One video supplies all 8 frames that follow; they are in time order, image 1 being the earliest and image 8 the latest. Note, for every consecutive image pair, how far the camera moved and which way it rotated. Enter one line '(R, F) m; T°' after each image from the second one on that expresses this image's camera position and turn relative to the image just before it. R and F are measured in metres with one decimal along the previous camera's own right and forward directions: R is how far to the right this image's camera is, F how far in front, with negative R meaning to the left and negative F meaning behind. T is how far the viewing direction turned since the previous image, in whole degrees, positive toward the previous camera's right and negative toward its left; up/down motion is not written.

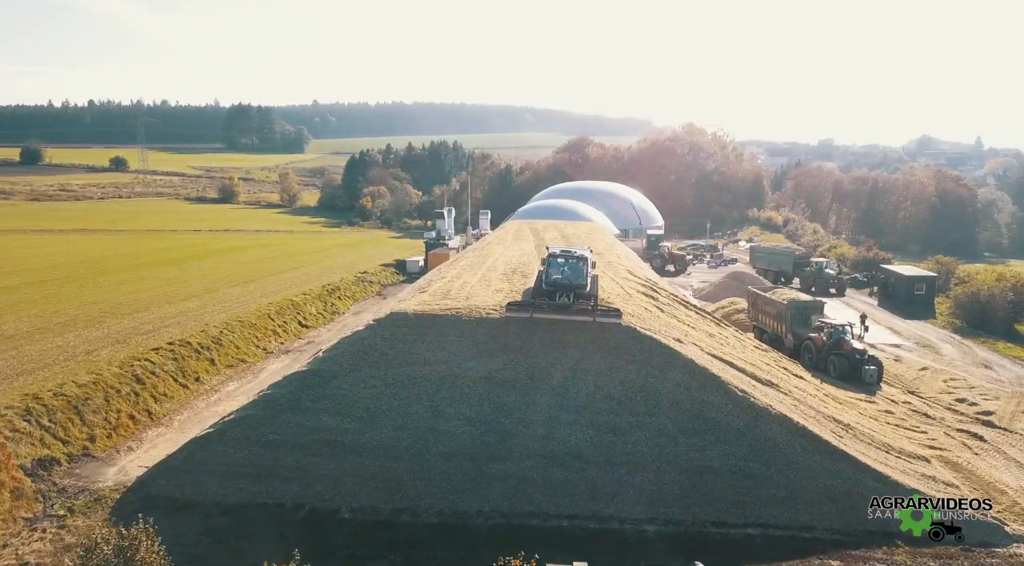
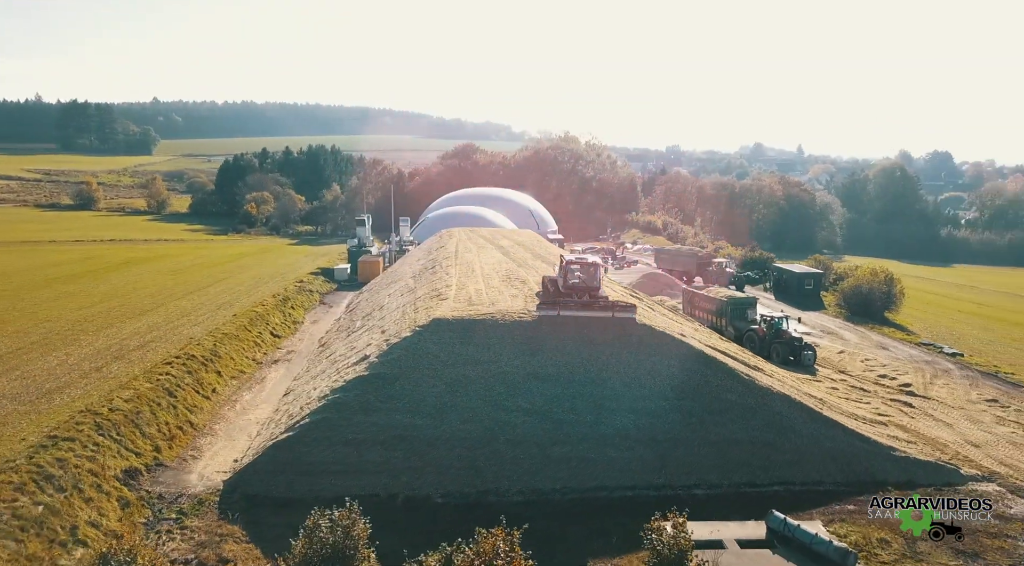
(-4.2, -1.6) m; +11°
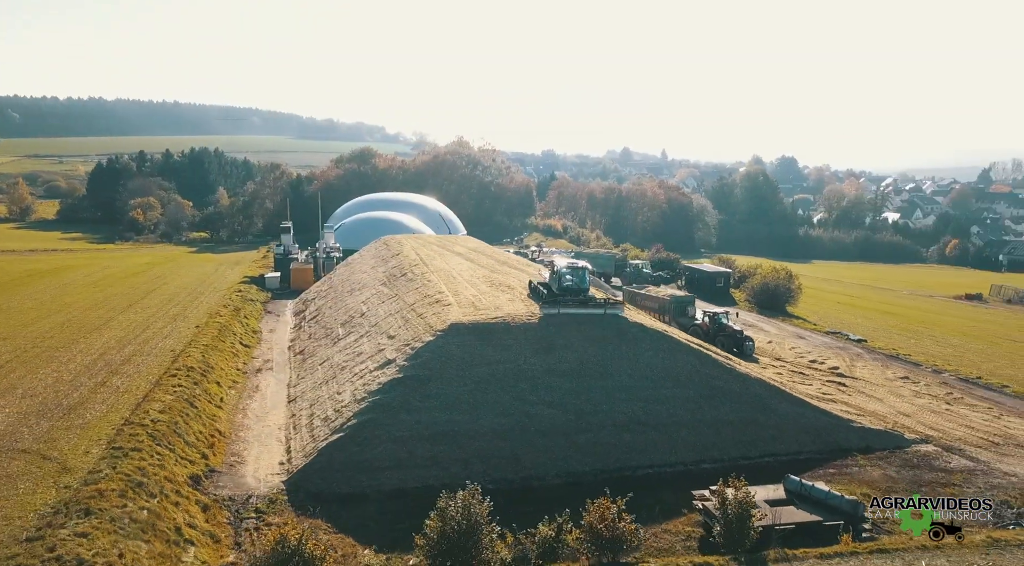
(-3.5, -1.4) m; +9°
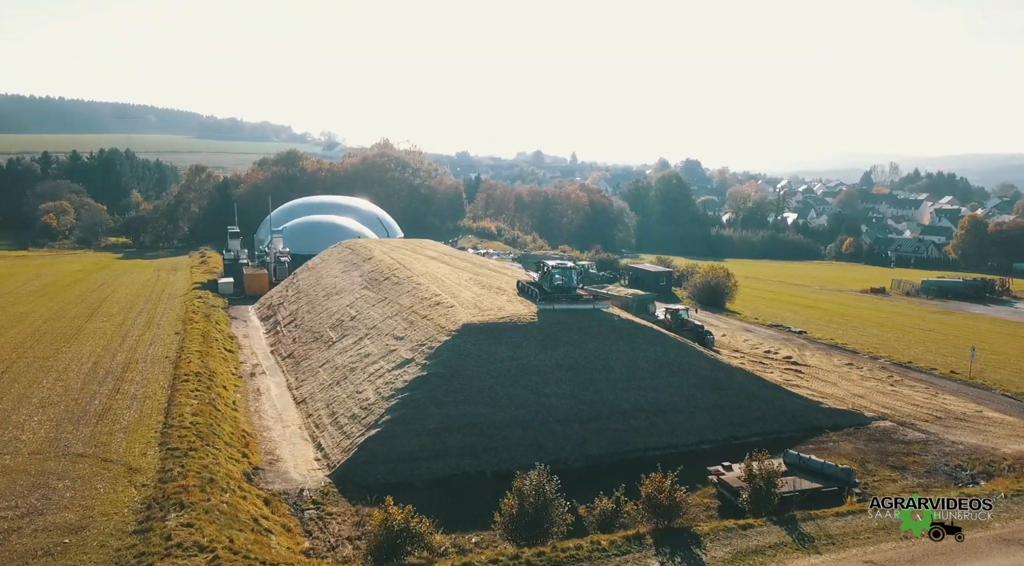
(-2.6, -1.3) m; +7°
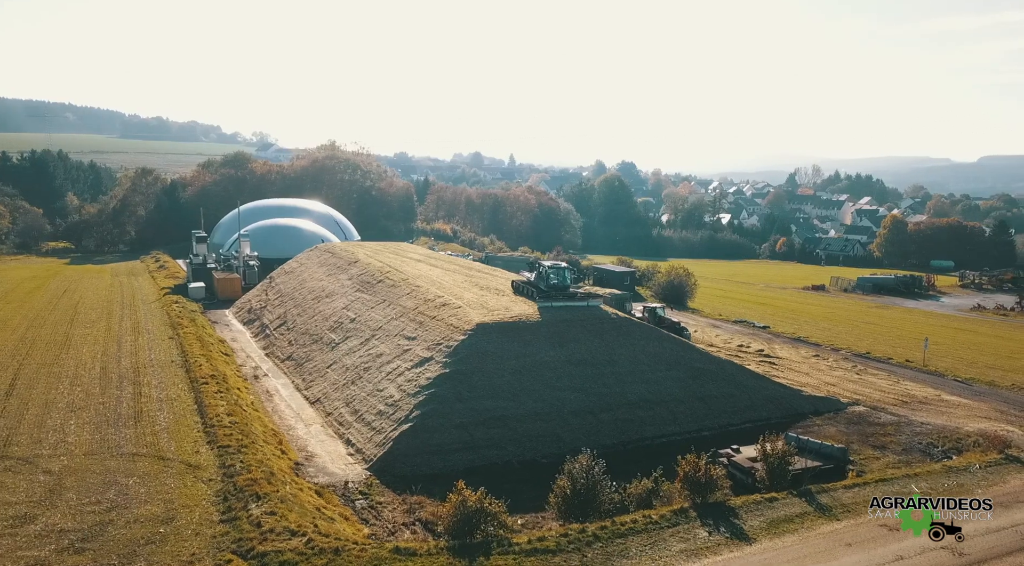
(-2.1, -1.1) m; +5°
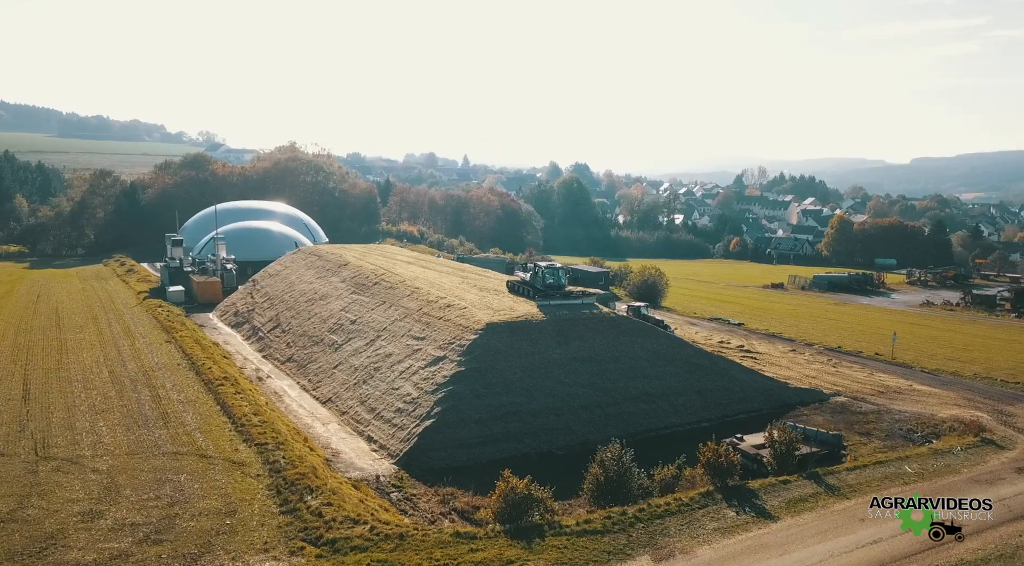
(-1.6, -0.8) m; +4°
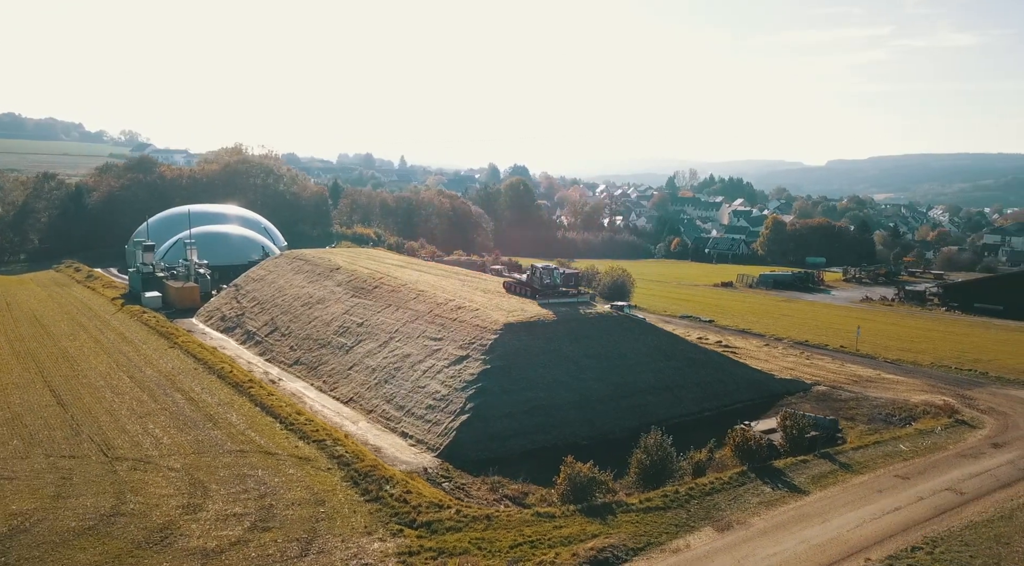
(-2.5, -1.2) m; +5°
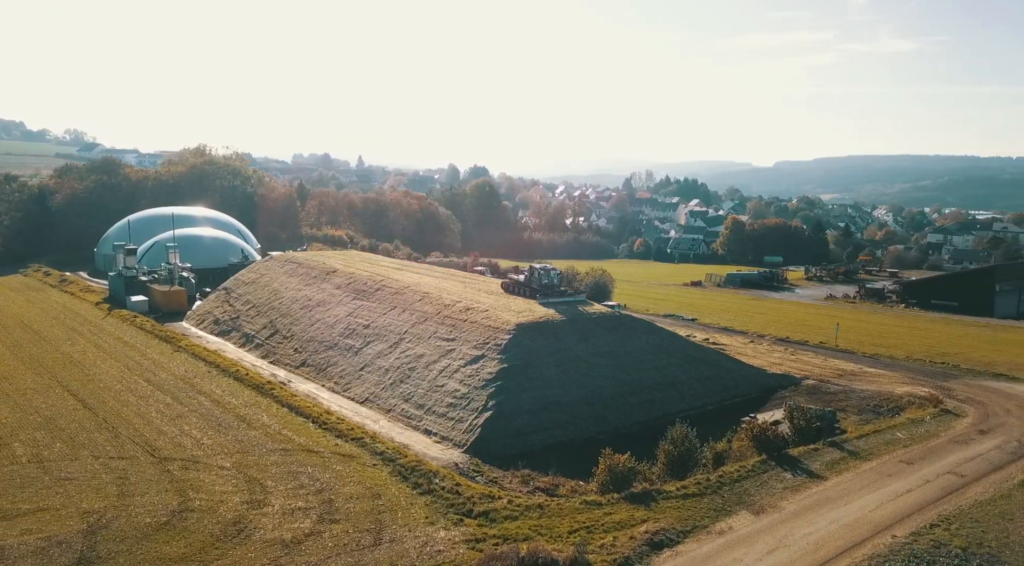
(-1.7, -0.8) m; +3°
